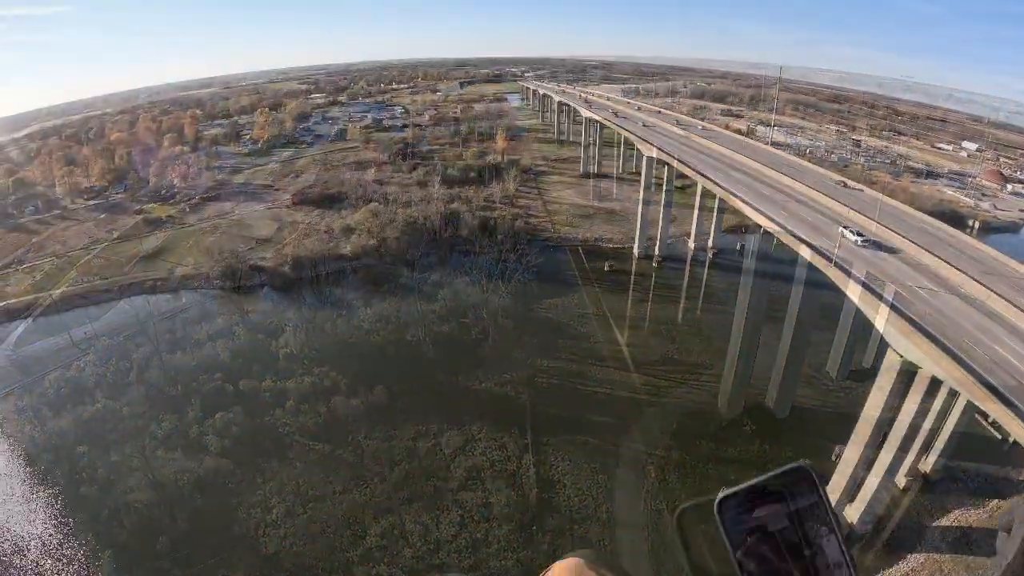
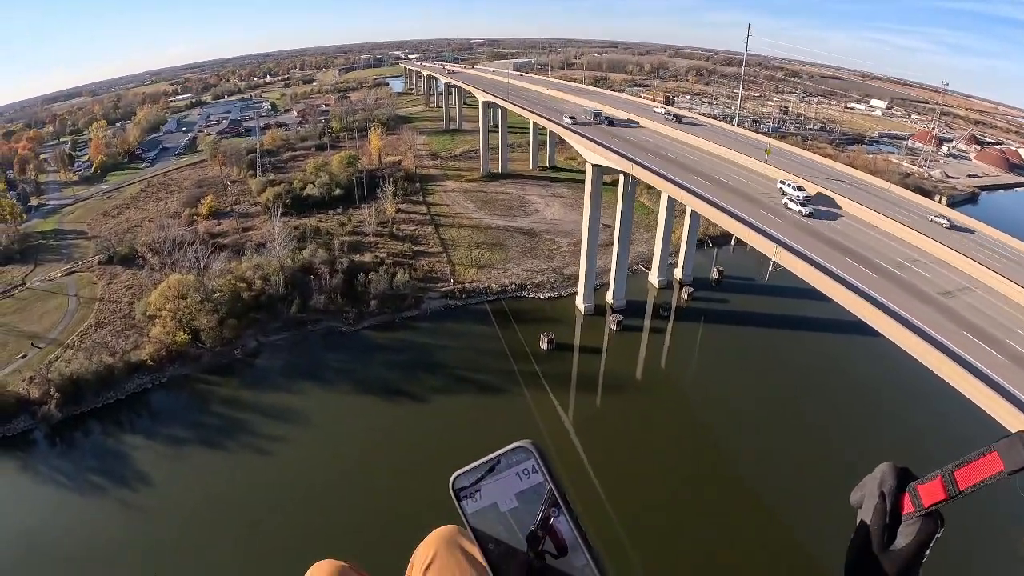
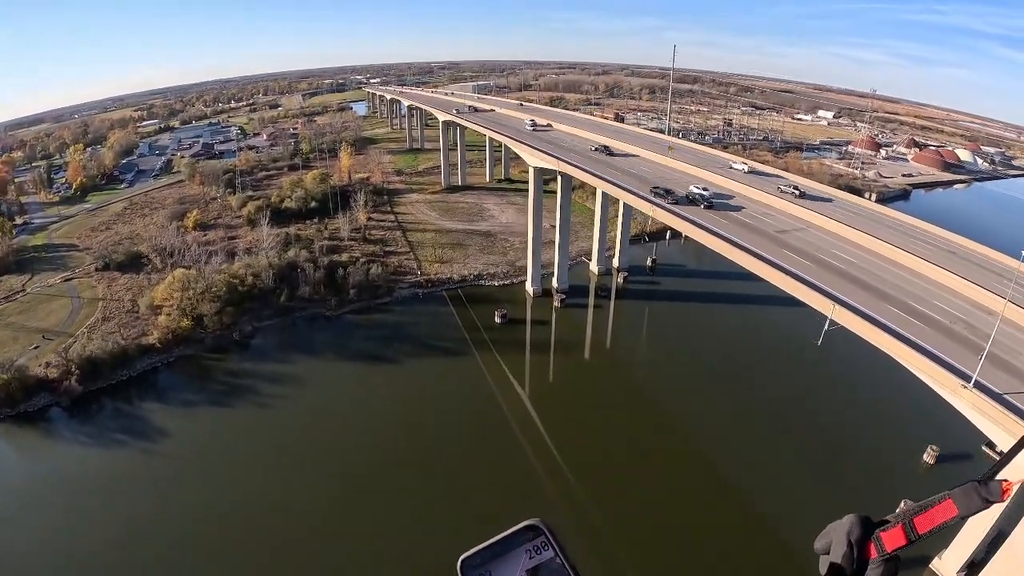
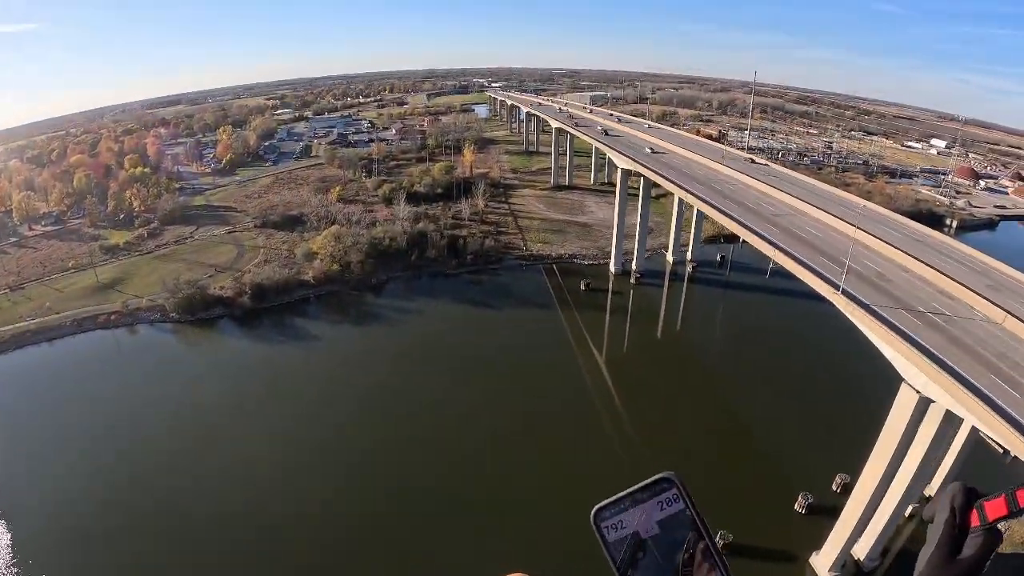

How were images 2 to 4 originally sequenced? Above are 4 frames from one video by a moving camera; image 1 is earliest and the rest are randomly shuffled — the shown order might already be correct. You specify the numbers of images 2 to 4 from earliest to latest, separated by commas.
4, 3, 2
